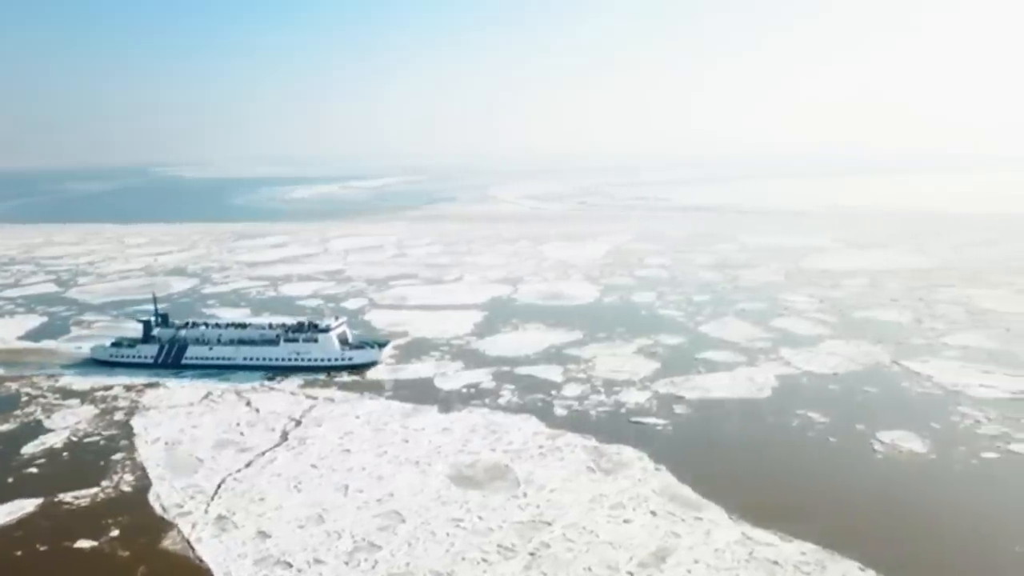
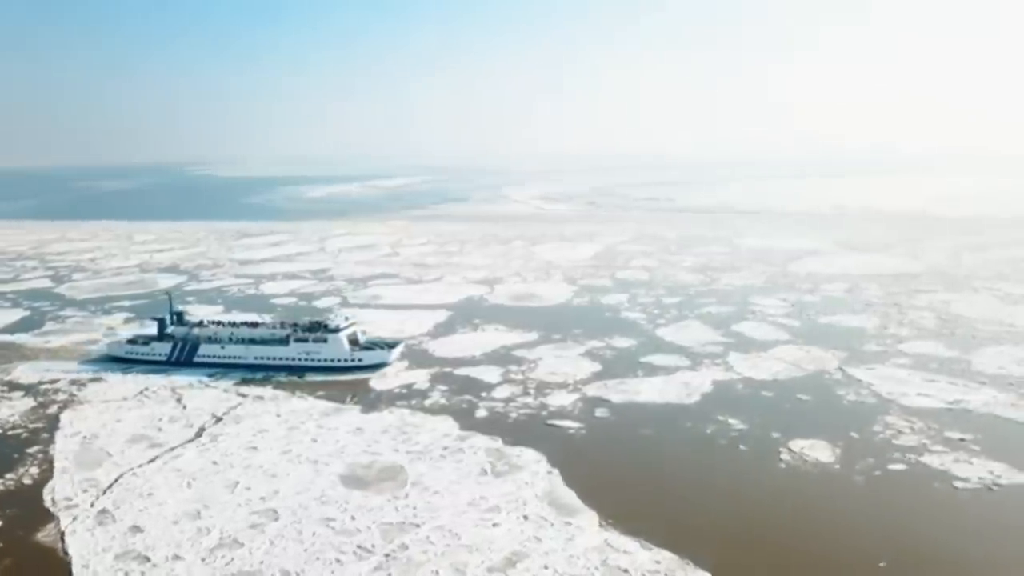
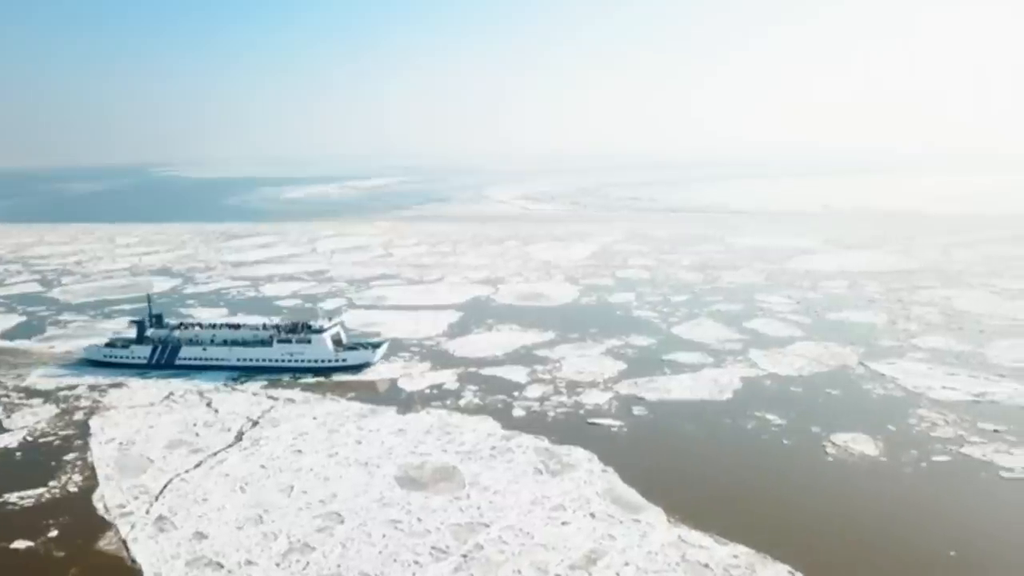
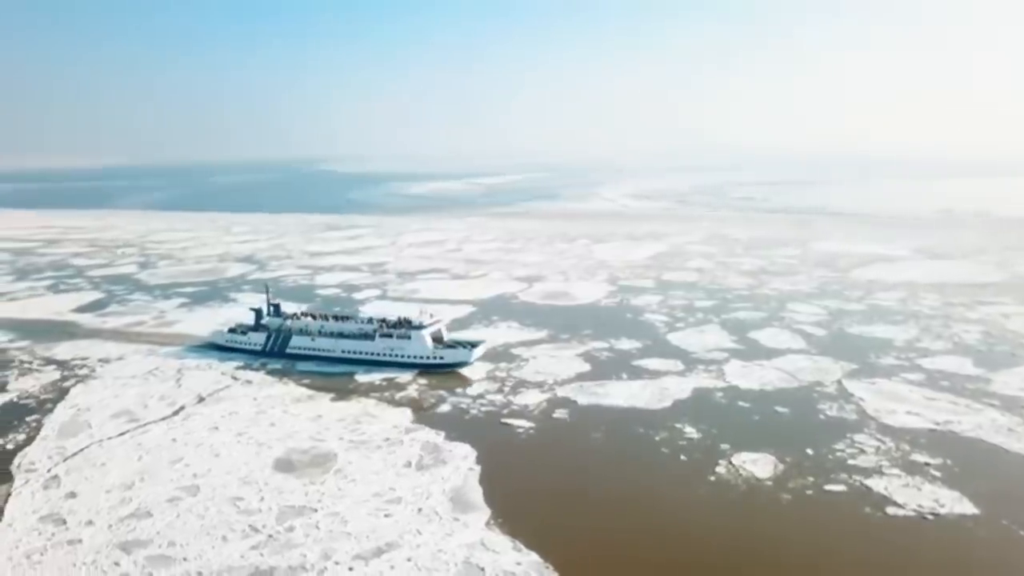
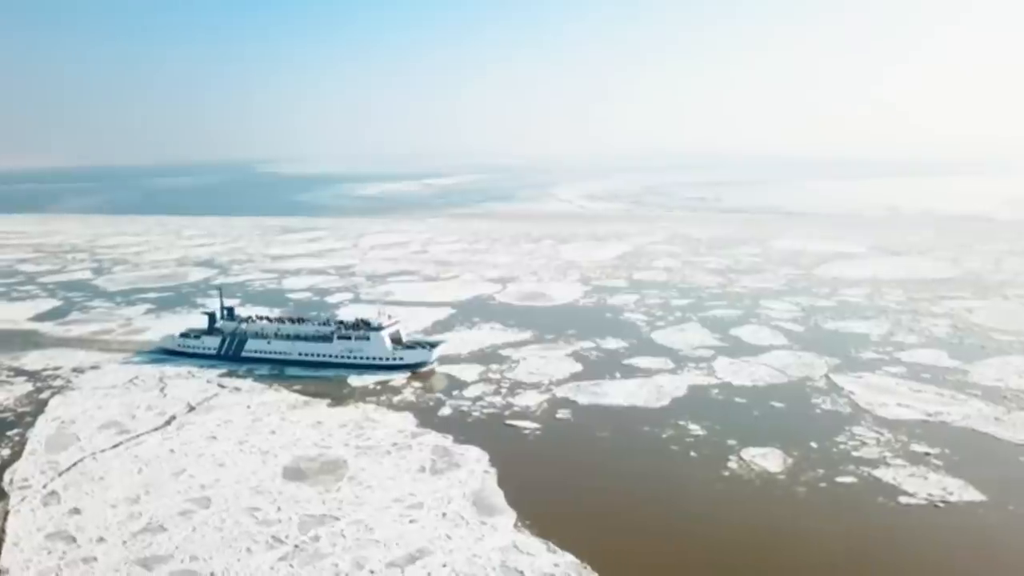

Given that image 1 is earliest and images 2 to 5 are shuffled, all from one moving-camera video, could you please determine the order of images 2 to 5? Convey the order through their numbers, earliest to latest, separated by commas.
3, 2, 5, 4
